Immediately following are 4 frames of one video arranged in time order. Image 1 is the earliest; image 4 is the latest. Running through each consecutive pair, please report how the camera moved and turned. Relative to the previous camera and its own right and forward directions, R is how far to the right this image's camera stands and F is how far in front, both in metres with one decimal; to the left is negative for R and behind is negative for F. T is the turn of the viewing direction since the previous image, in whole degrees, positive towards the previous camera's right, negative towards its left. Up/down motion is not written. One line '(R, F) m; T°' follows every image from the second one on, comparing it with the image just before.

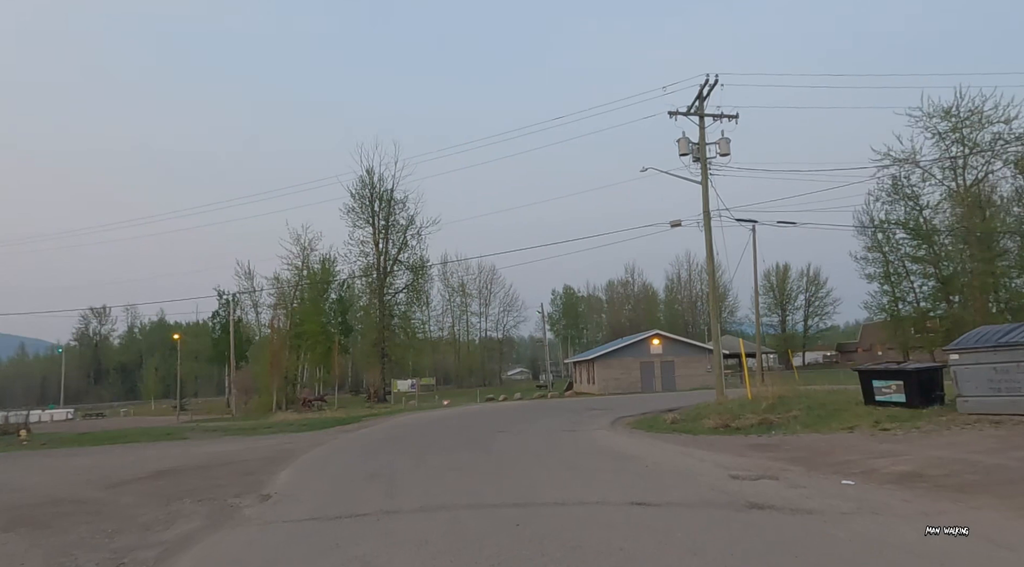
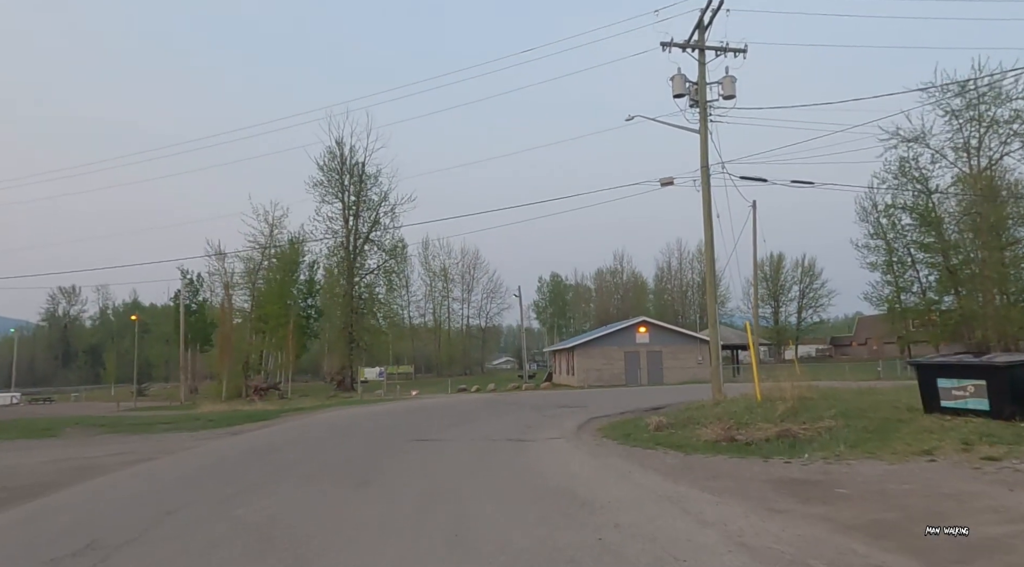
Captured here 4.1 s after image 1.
(+1.1, +5.4) m; +1°
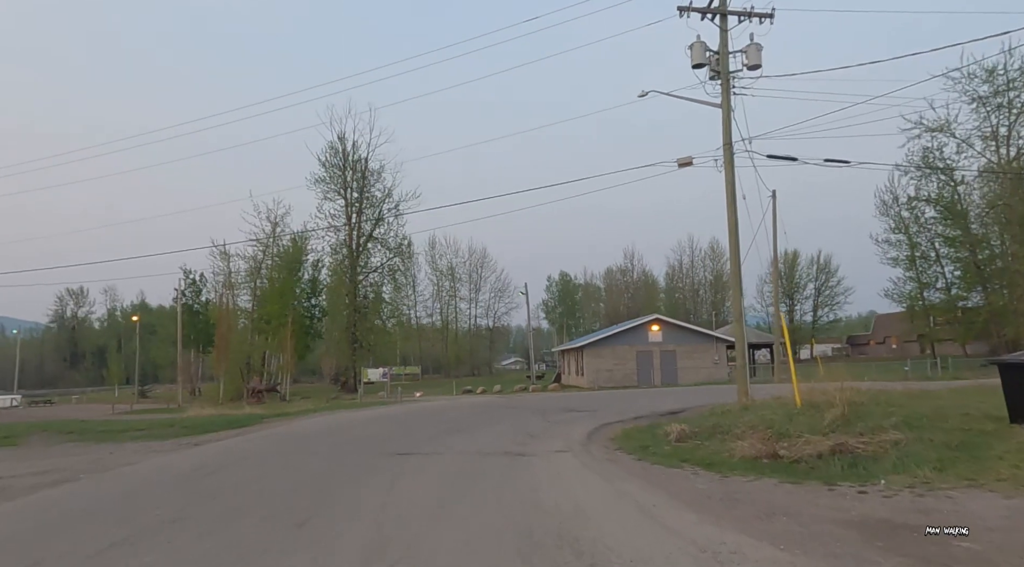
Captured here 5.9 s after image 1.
(+0.2, +2.3) m; -1°
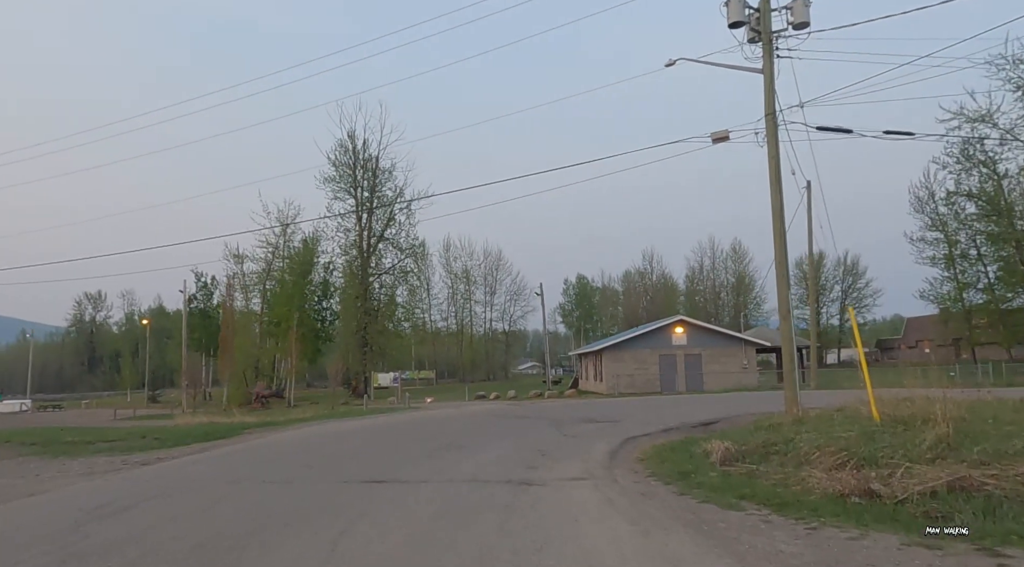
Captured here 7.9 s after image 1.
(+0.2, +2.7) m; -1°
